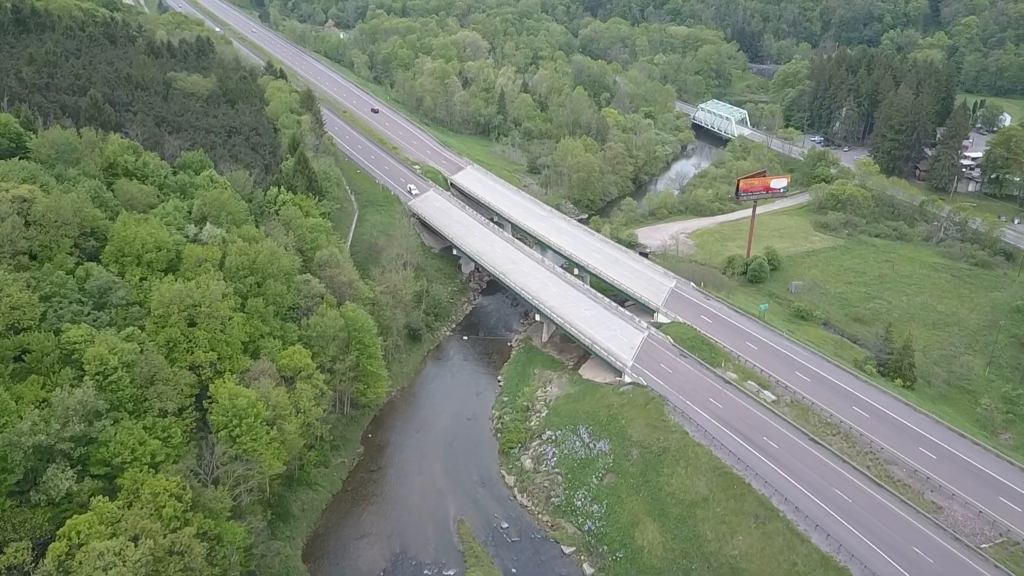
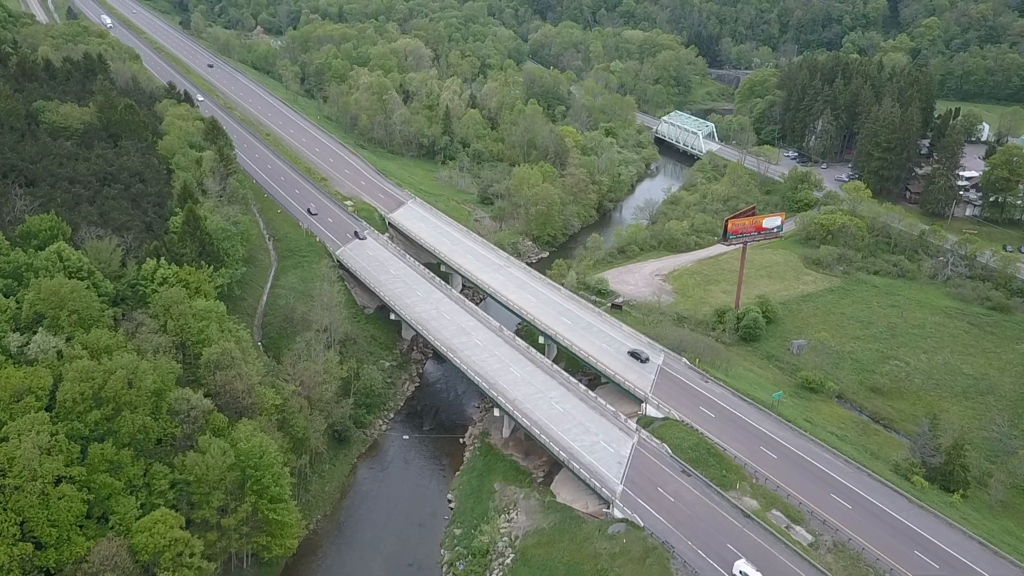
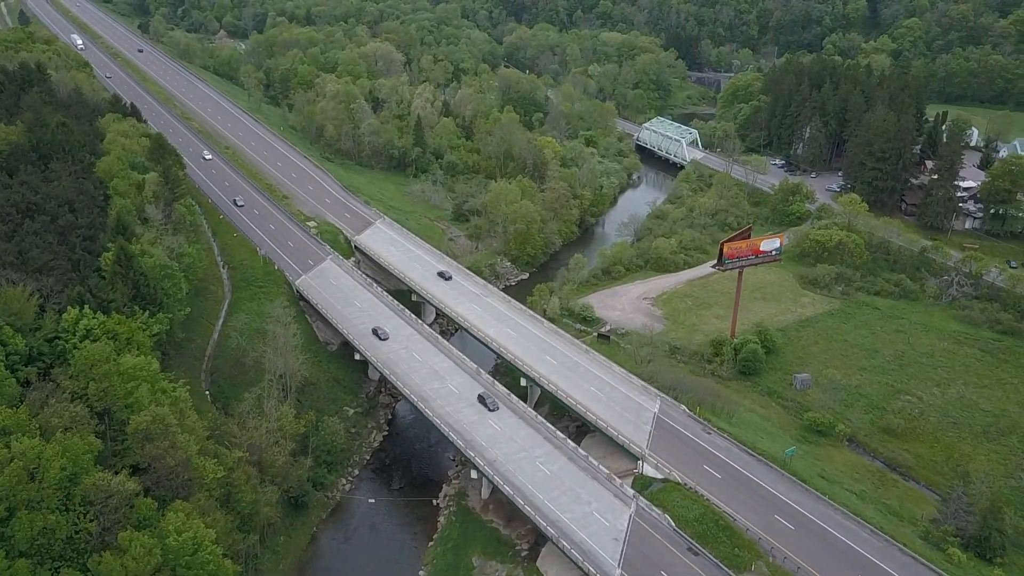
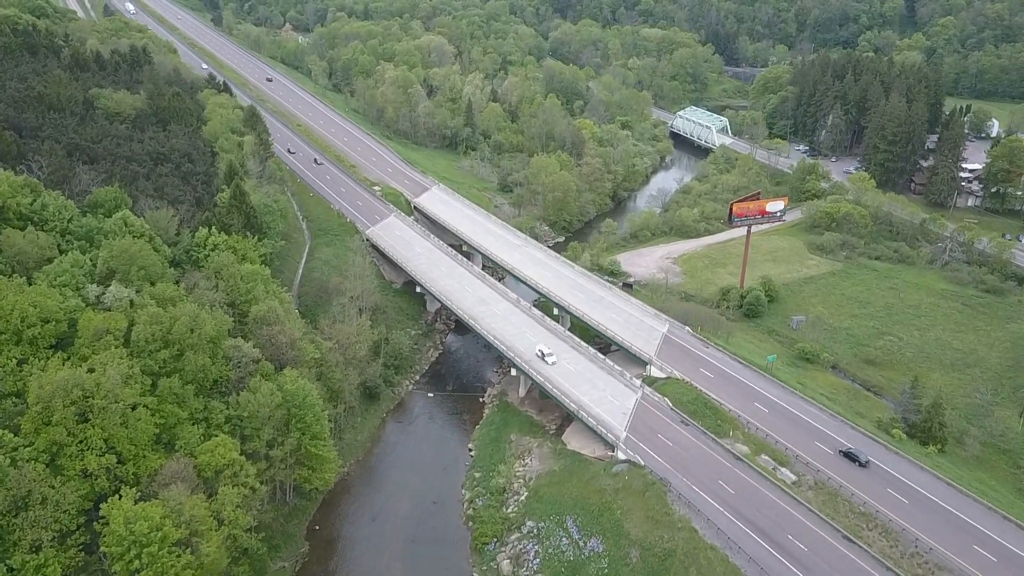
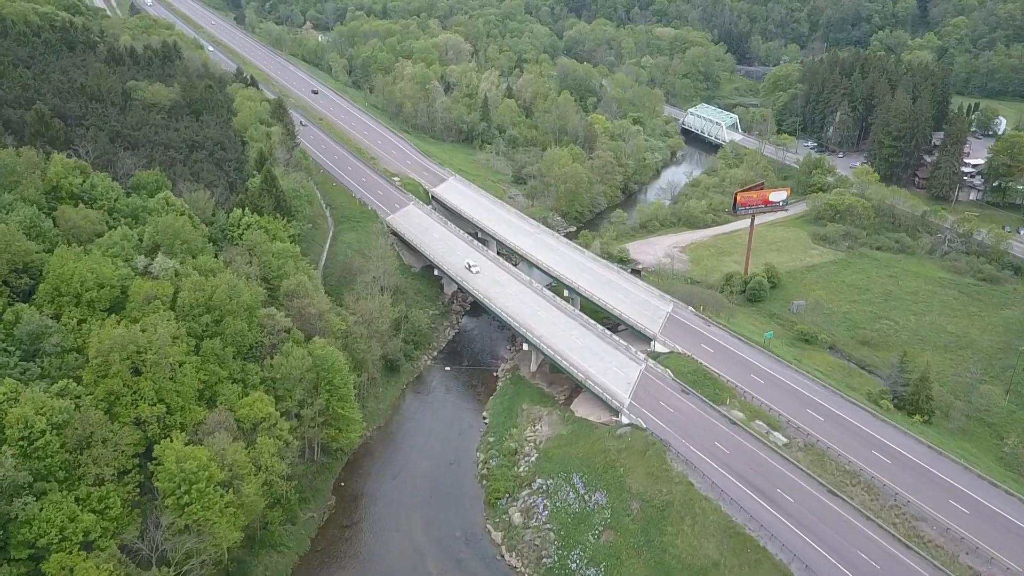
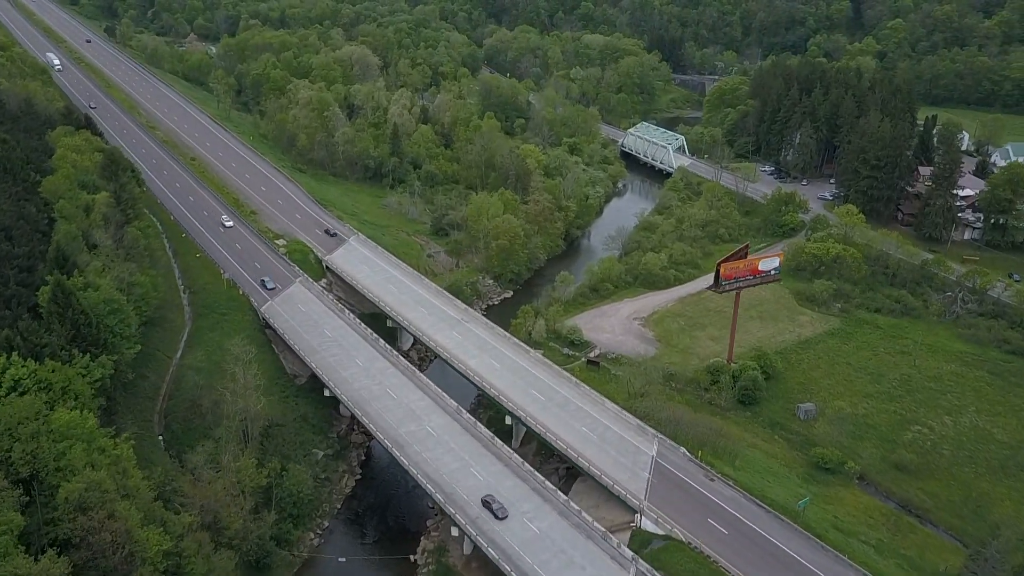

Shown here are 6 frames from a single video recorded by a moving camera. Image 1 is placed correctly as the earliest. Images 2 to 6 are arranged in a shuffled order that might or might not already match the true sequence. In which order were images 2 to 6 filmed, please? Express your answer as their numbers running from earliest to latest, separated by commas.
5, 4, 2, 3, 6
